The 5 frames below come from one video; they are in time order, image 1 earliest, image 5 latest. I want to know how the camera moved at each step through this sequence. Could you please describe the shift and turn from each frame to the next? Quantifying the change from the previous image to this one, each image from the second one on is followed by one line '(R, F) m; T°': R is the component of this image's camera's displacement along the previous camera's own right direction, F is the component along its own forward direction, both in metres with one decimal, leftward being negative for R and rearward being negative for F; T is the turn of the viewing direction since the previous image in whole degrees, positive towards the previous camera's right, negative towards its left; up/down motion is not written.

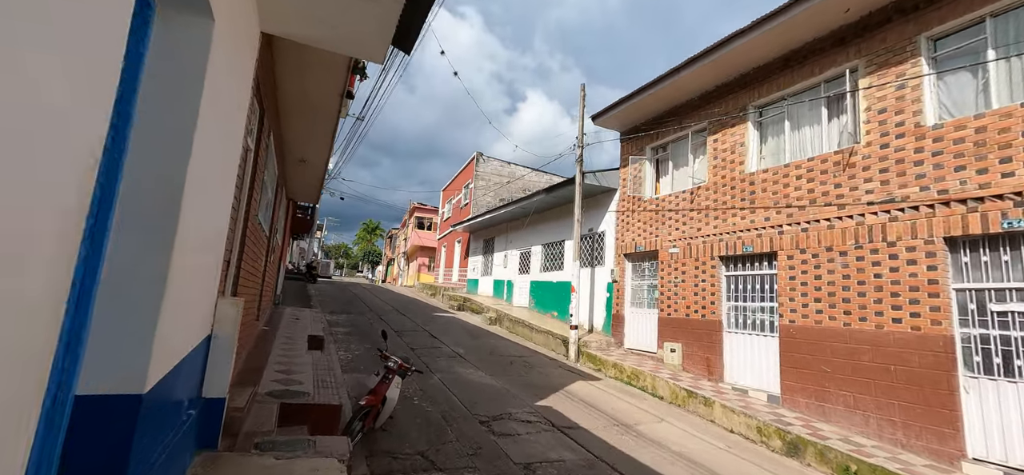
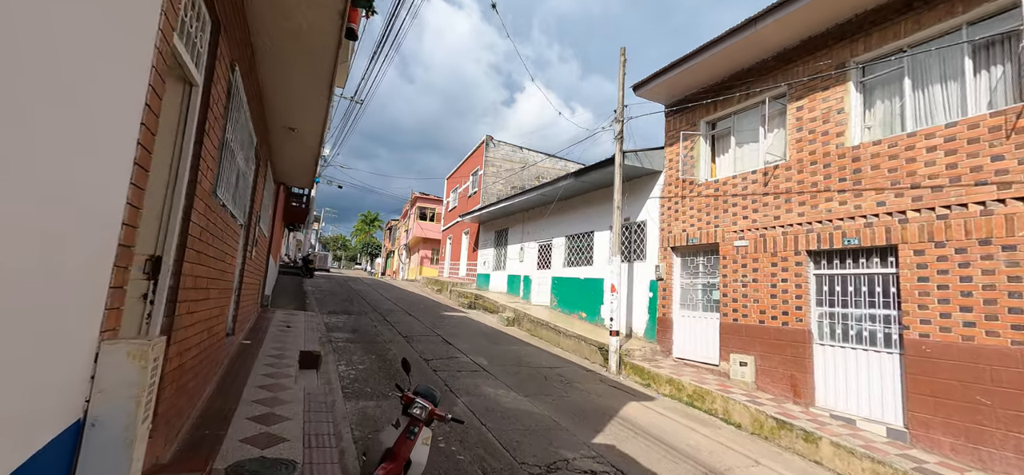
(-0.6, +1.4) m; 0°
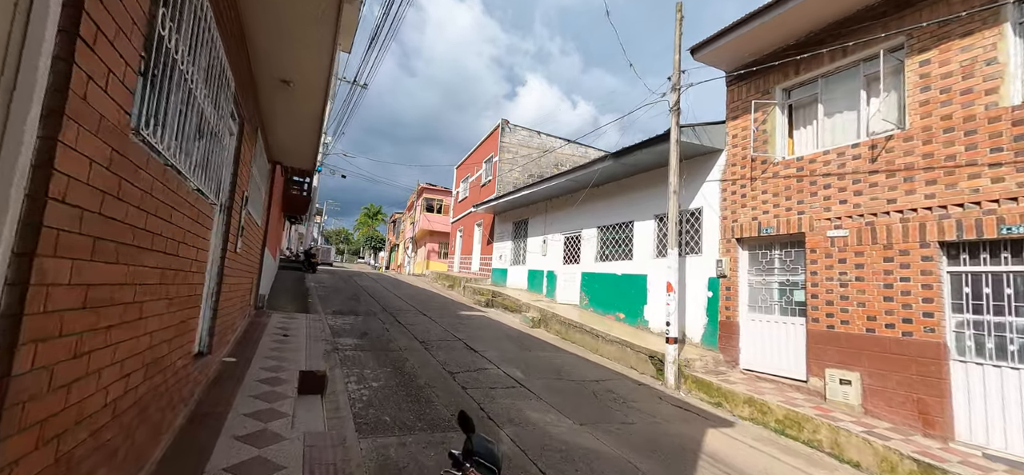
(-0.6, +1.2) m; 0°
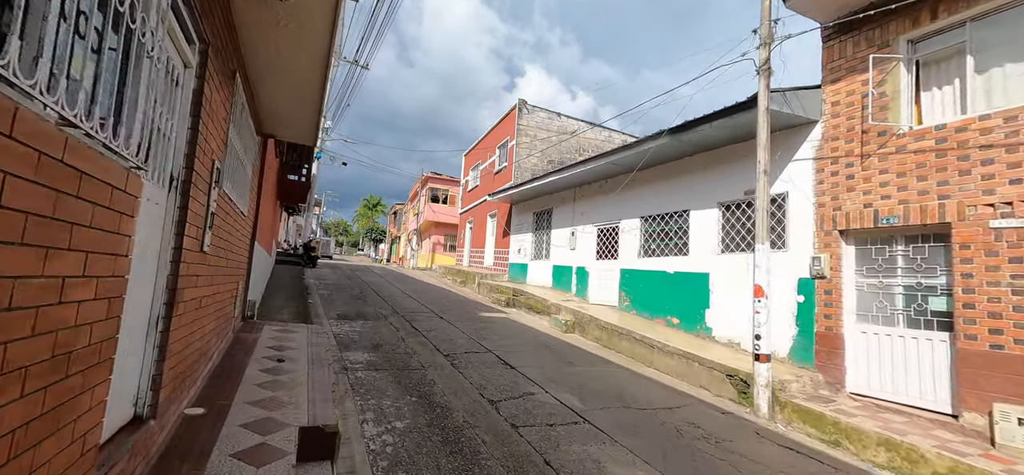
(-0.7, +1.4) m; 0°
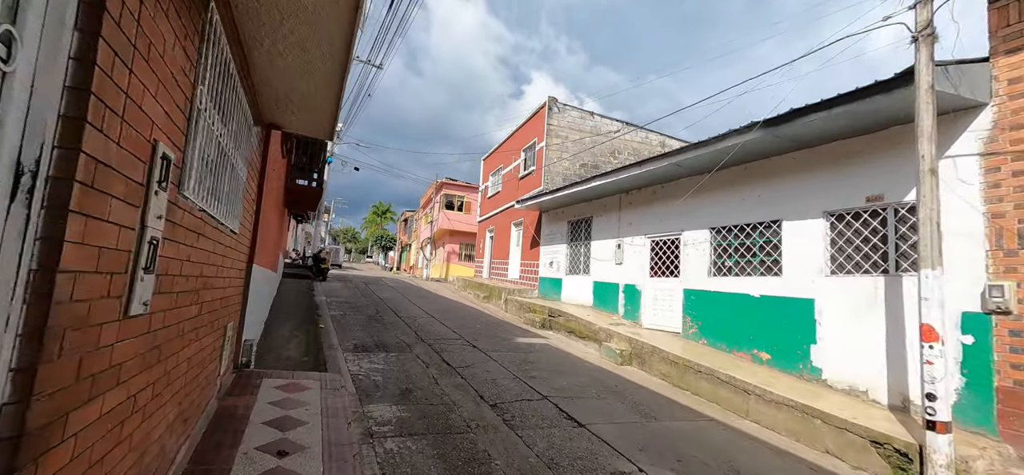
(-0.8, +1.4) m; -1°
